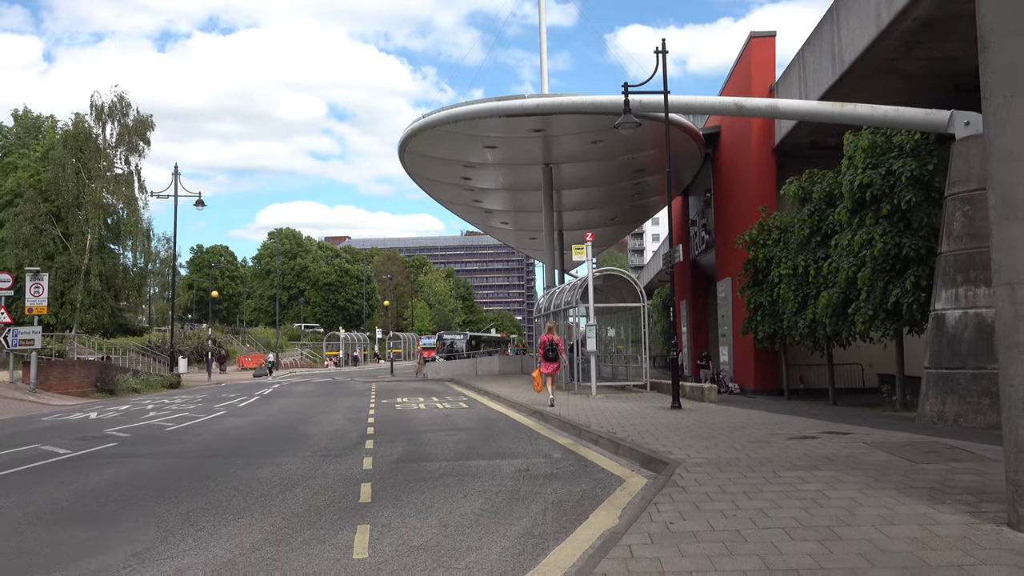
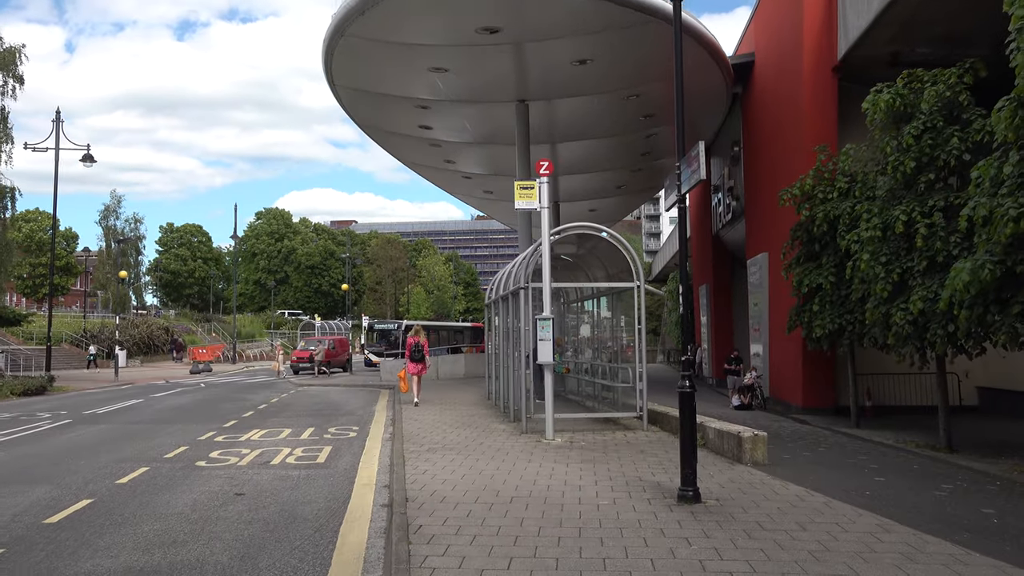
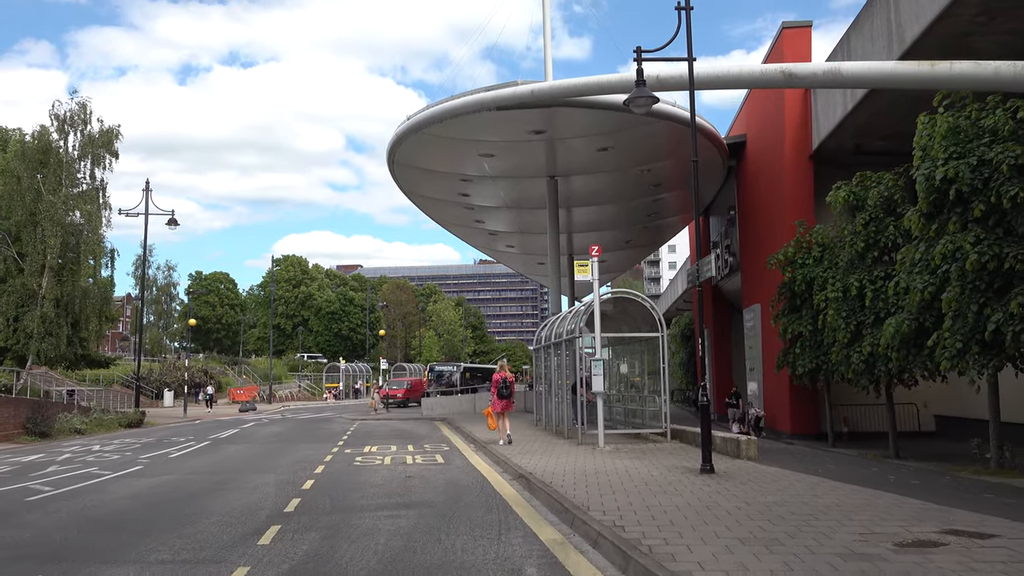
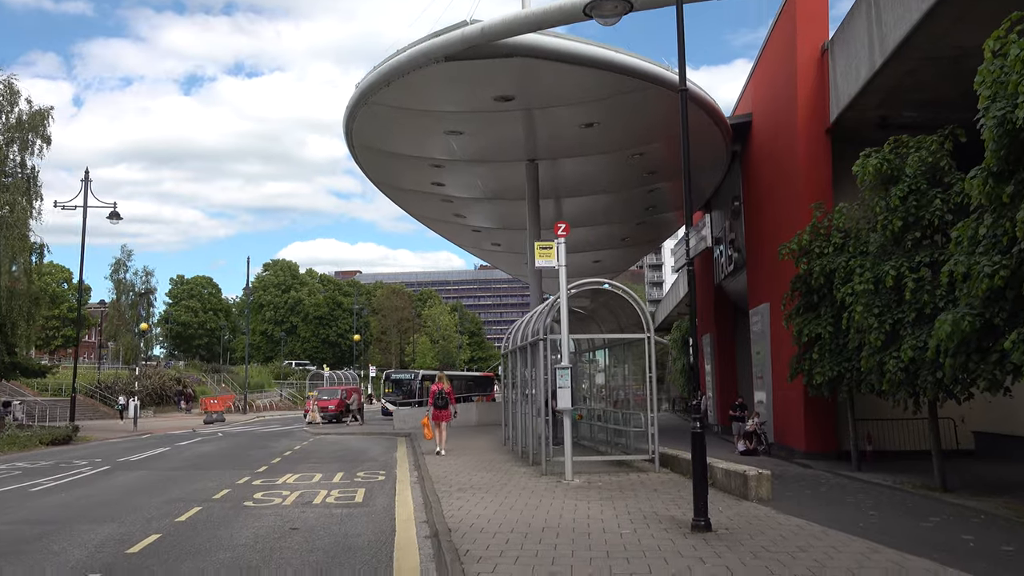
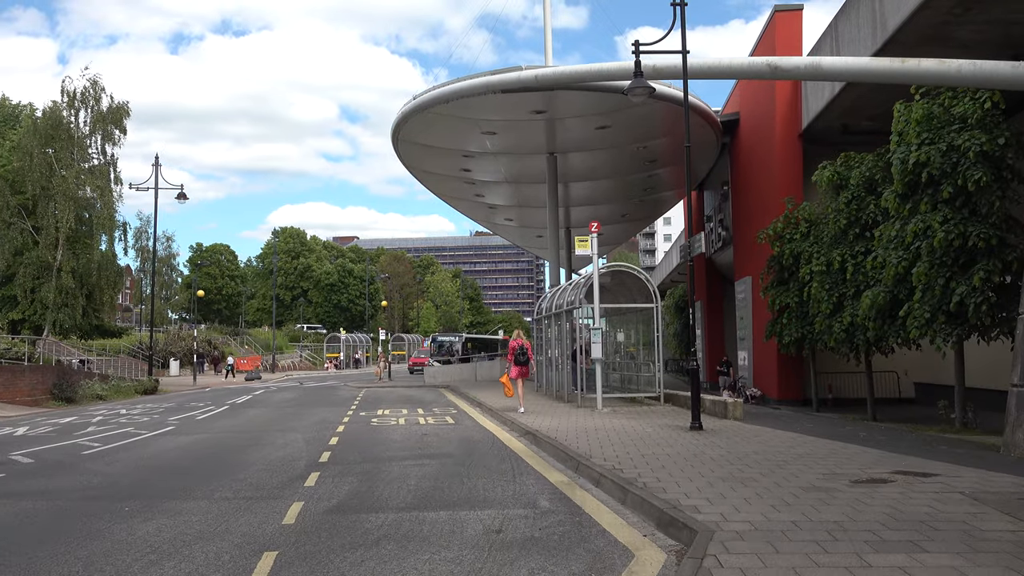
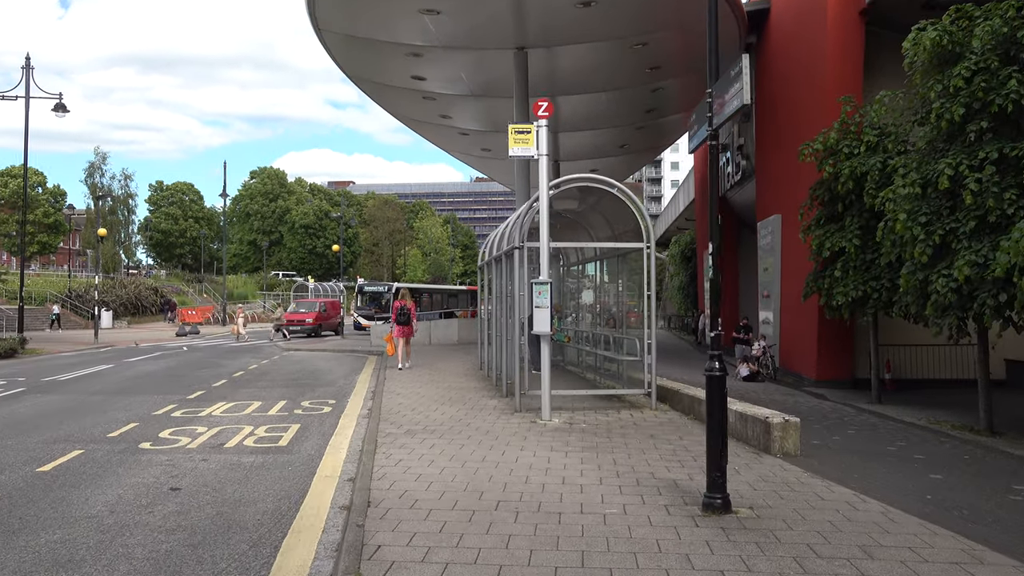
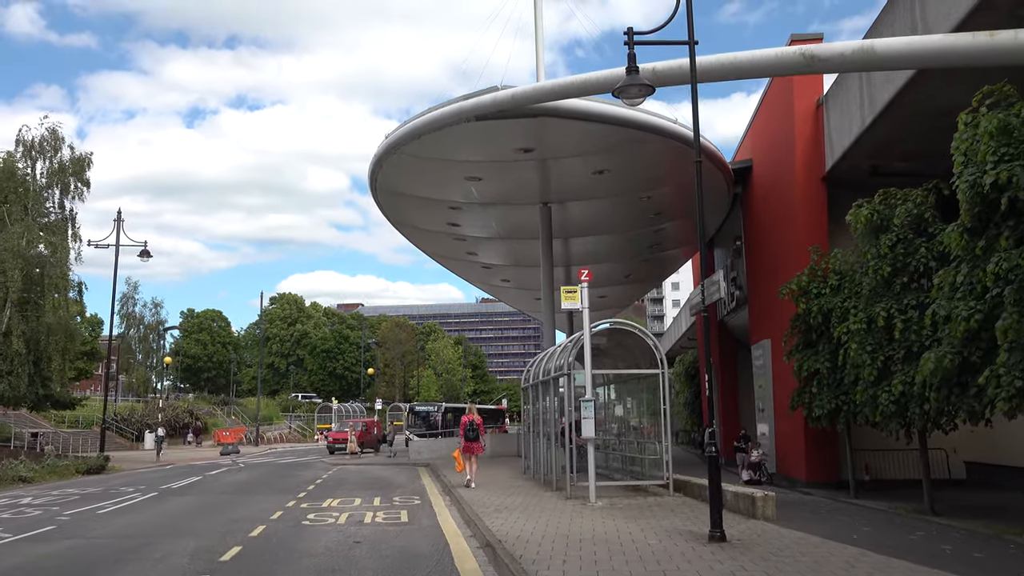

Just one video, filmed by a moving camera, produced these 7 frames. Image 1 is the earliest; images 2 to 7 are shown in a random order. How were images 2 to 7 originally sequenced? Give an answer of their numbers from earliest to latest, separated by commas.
5, 3, 7, 4, 2, 6
